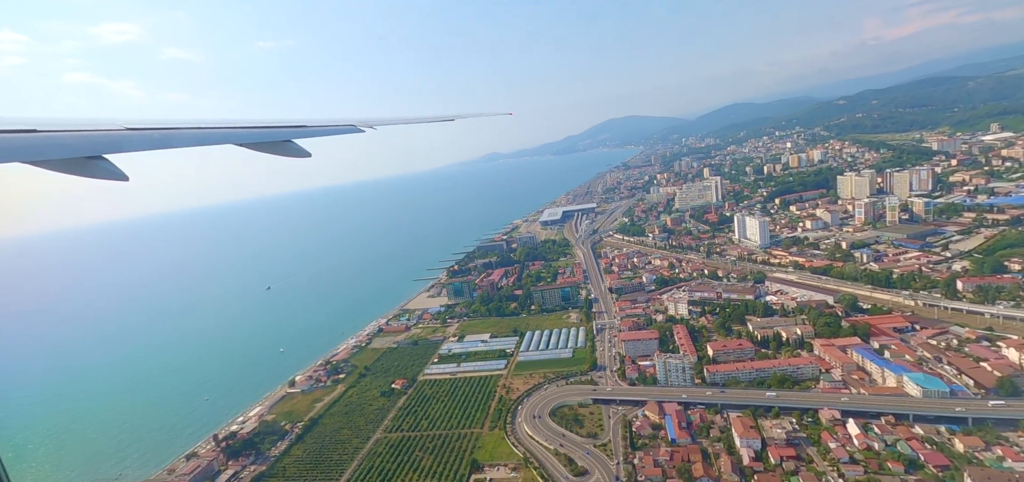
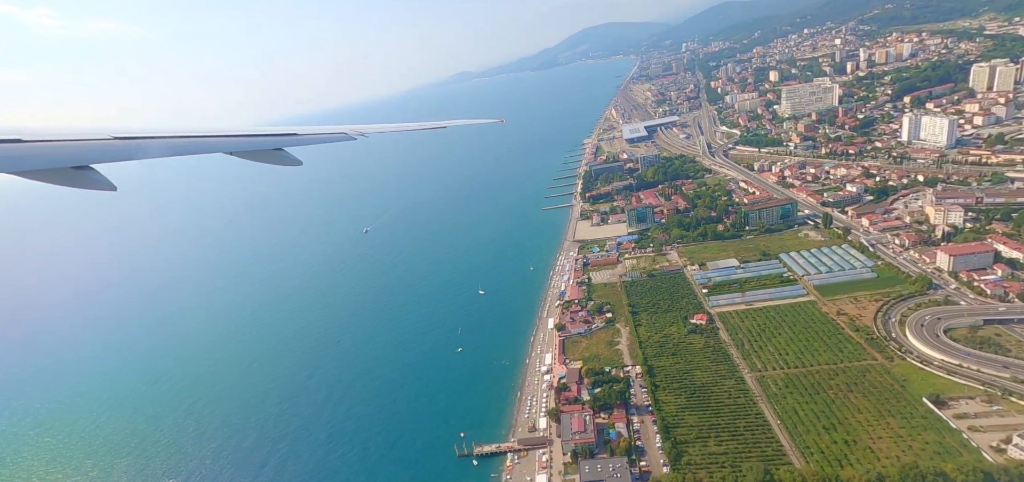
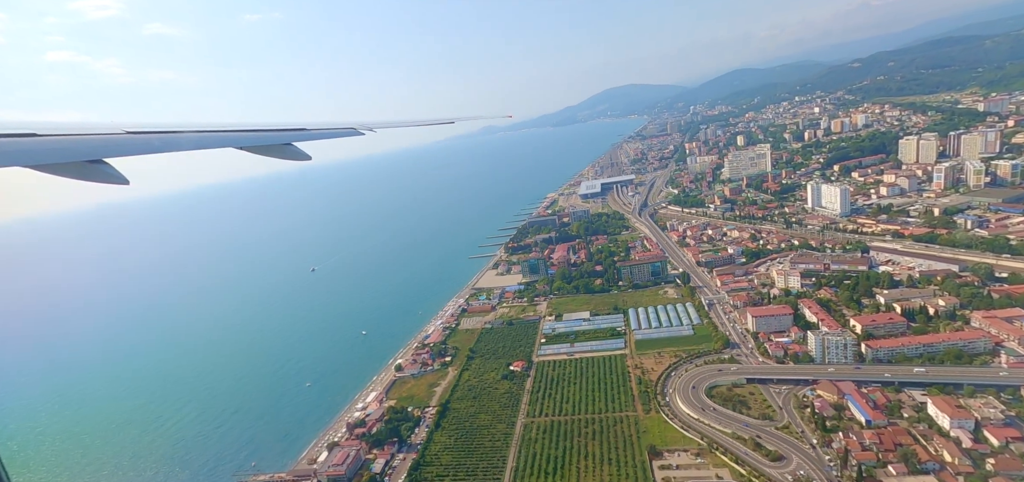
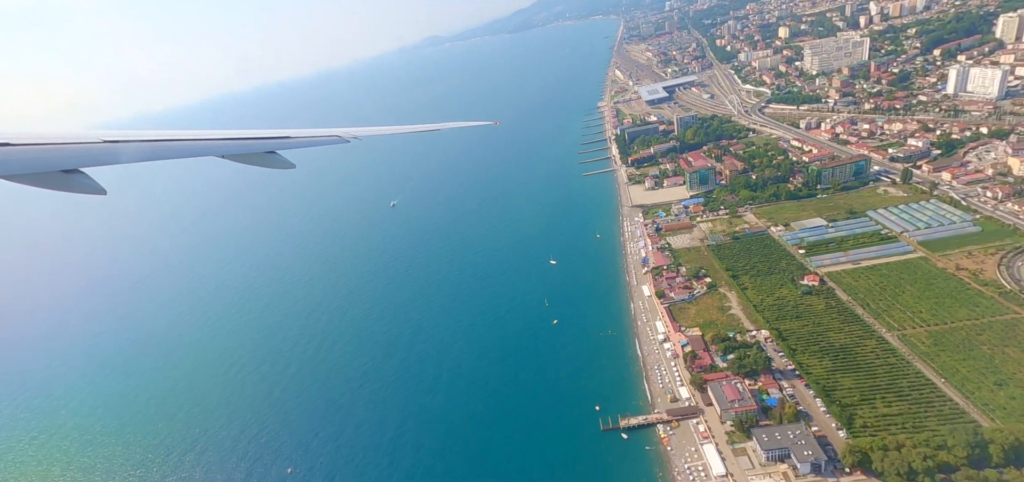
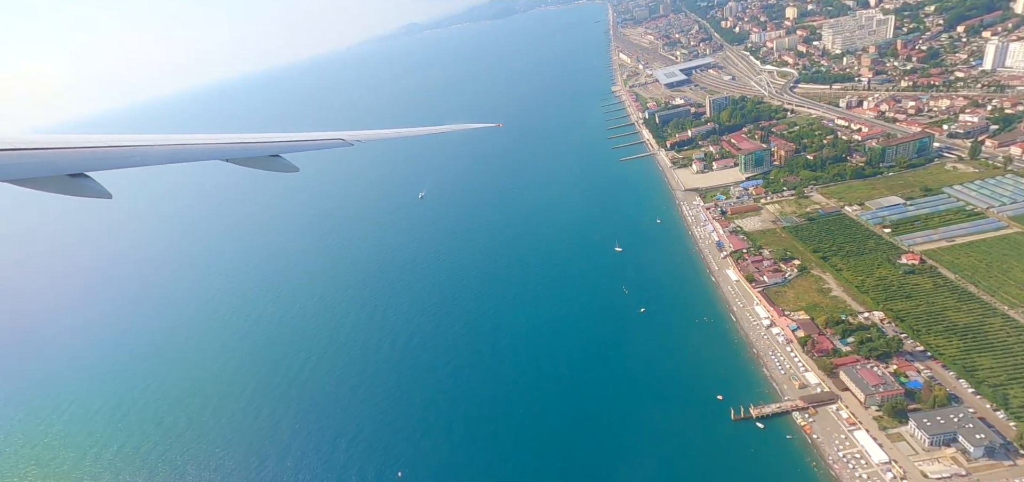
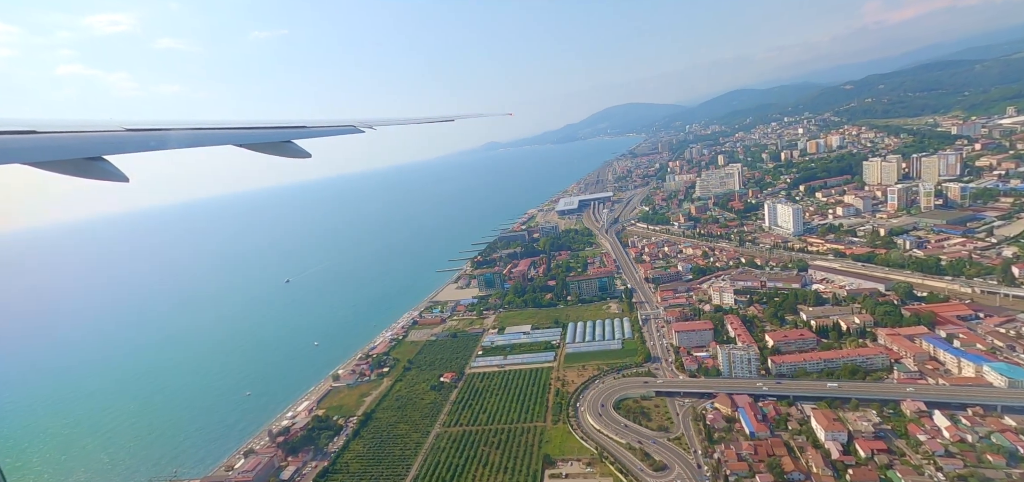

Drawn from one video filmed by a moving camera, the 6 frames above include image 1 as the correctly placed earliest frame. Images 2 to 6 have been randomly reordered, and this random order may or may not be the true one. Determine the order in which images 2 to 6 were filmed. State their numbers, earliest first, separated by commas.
6, 3, 2, 4, 5
